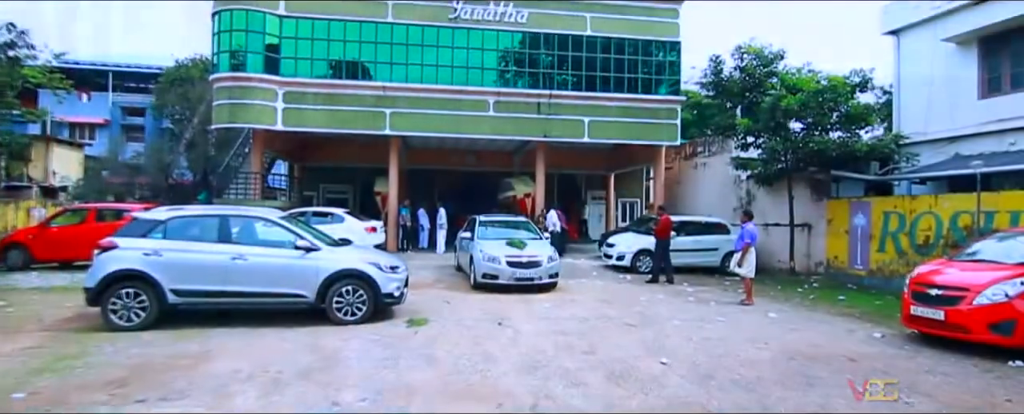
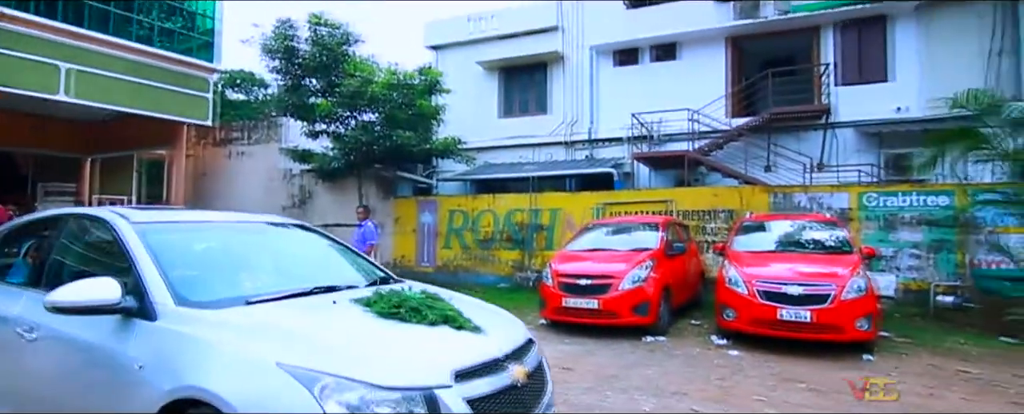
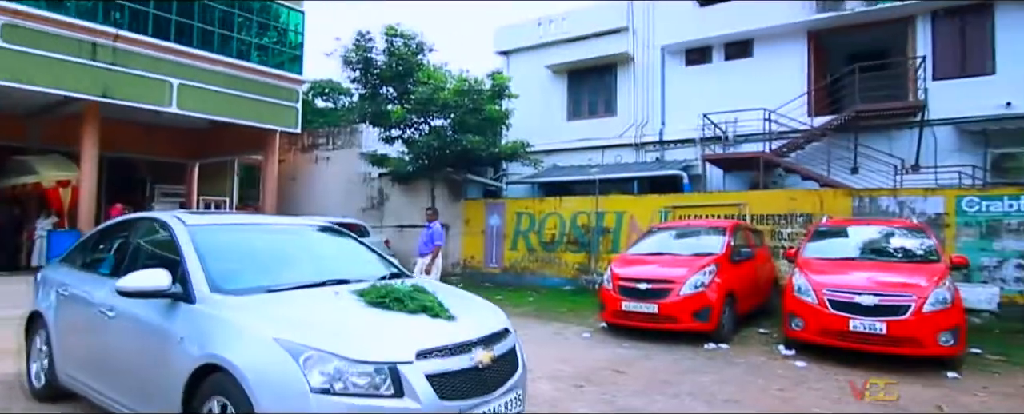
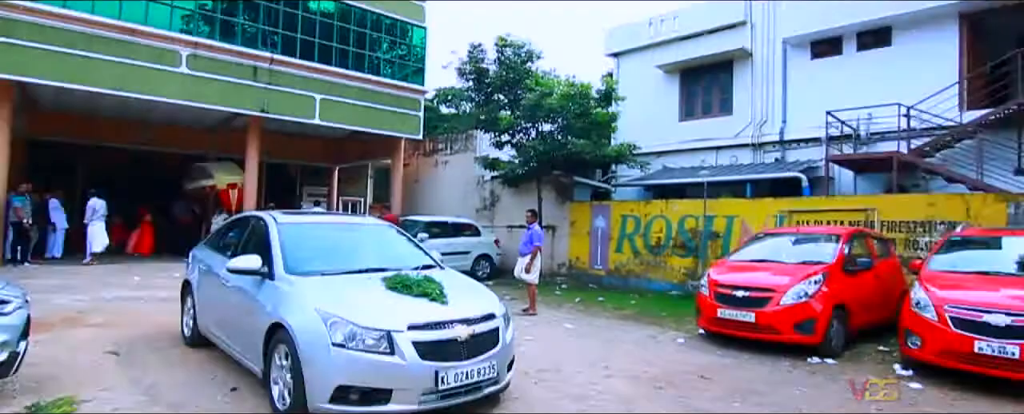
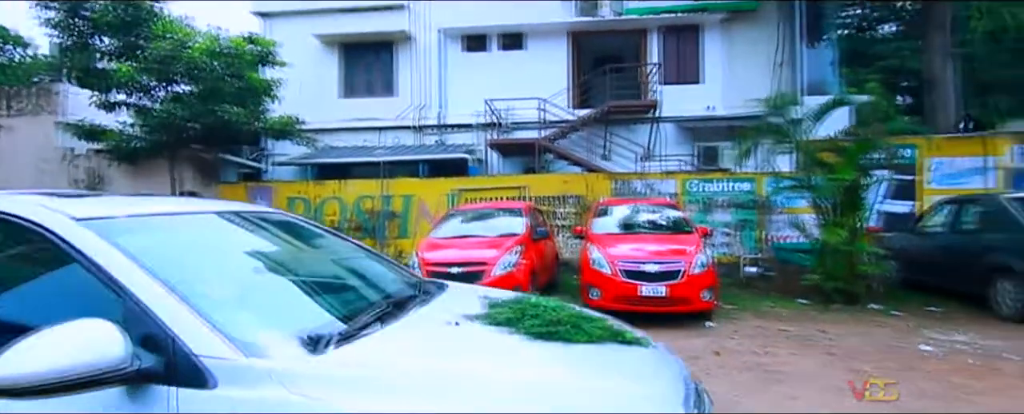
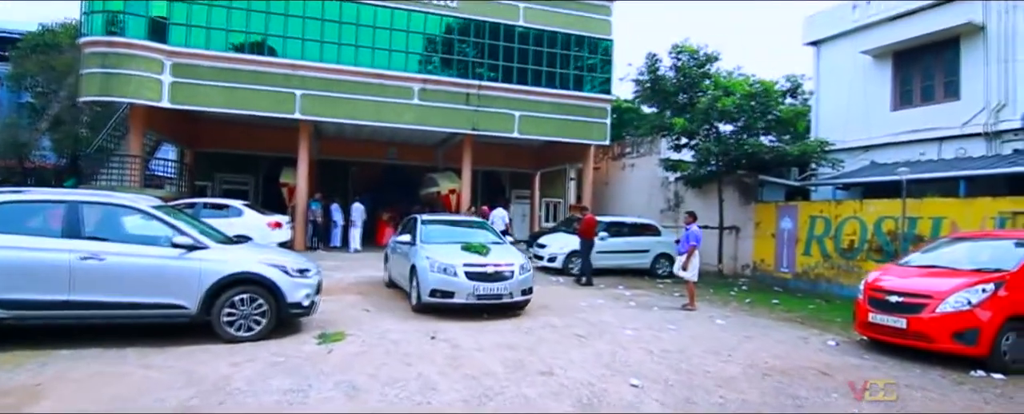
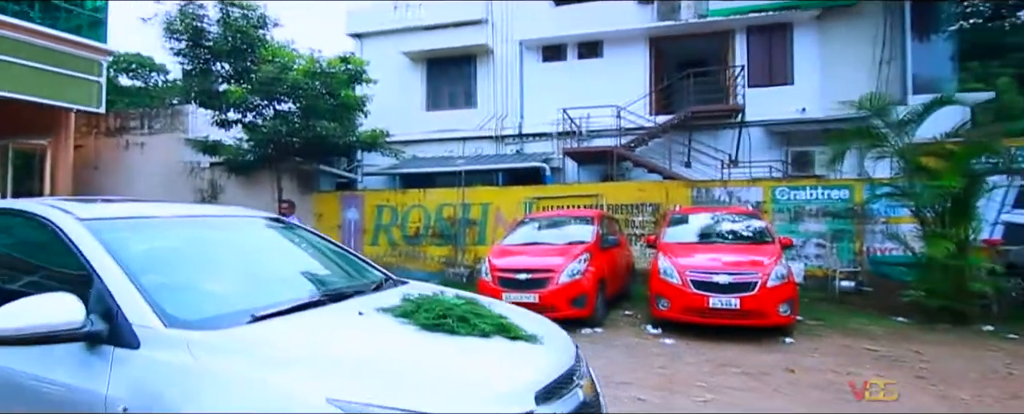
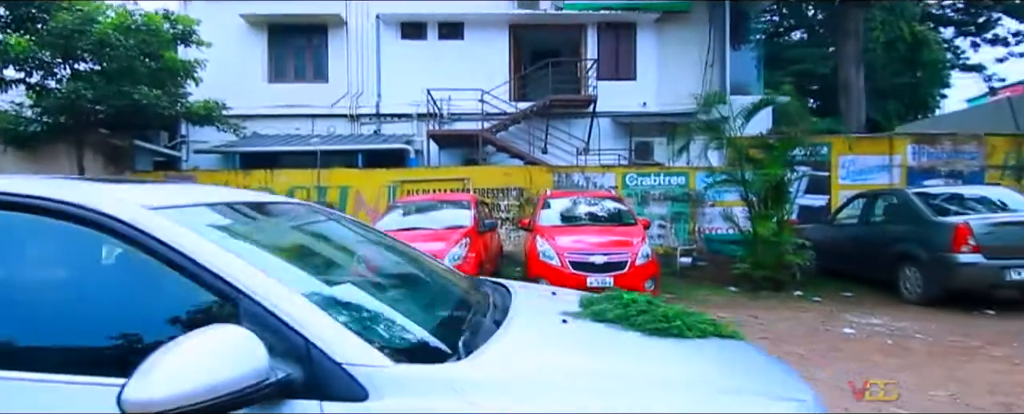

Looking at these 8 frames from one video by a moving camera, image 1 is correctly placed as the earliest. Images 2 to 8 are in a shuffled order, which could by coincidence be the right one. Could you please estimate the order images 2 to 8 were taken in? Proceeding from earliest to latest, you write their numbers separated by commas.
6, 4, 3, 2, 7, 5, 8
